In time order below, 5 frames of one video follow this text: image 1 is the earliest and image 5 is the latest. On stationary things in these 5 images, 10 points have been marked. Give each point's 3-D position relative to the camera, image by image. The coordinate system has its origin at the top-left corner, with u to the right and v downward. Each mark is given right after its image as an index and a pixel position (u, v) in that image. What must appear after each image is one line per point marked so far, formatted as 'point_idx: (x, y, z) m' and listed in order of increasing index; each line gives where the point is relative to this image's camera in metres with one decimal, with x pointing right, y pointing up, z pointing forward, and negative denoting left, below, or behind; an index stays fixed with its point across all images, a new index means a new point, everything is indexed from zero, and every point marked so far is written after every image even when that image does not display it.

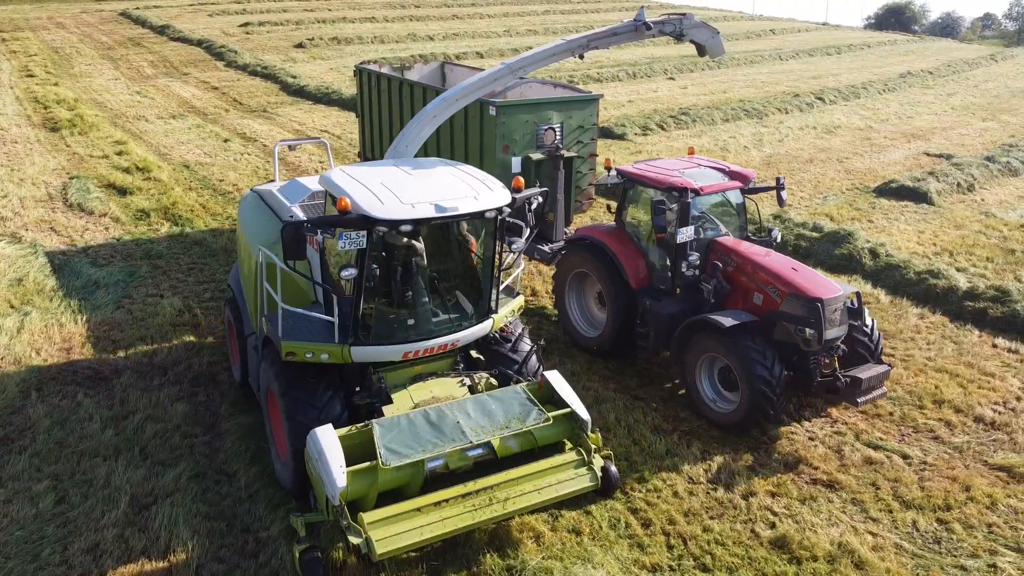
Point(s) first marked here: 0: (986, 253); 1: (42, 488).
0: (+6.1, +0.5, +9.3) m
1: (-3.2, -1.4, +4.9) m
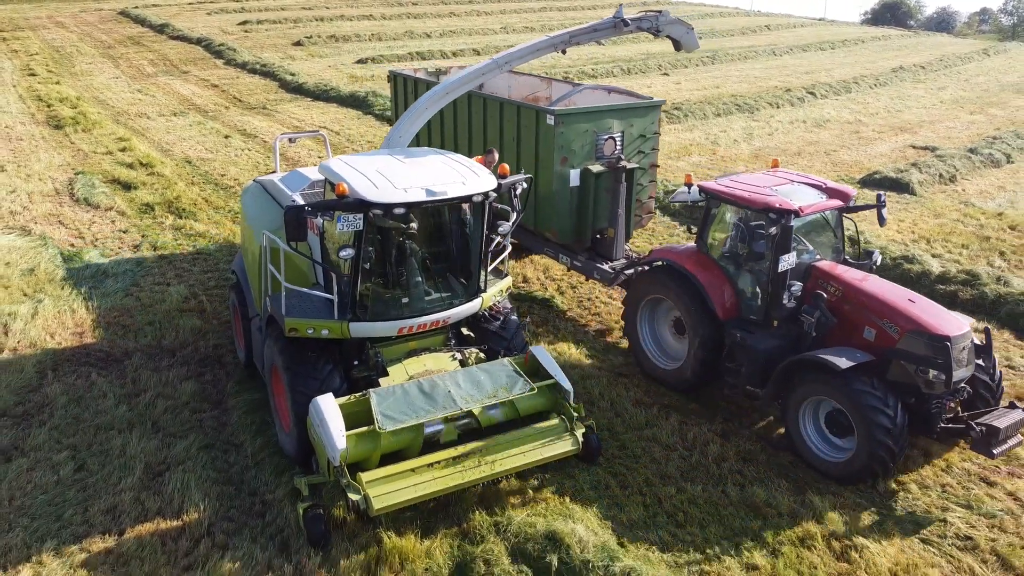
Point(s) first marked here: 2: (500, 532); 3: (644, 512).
0: (+6.1, +0.6, +9.6) m
1: (-3.3, -1.2, +5.3) m
2: (-0.1, -1.5, +4.5) m
3: (+0.9, -1.5, +4.8) m
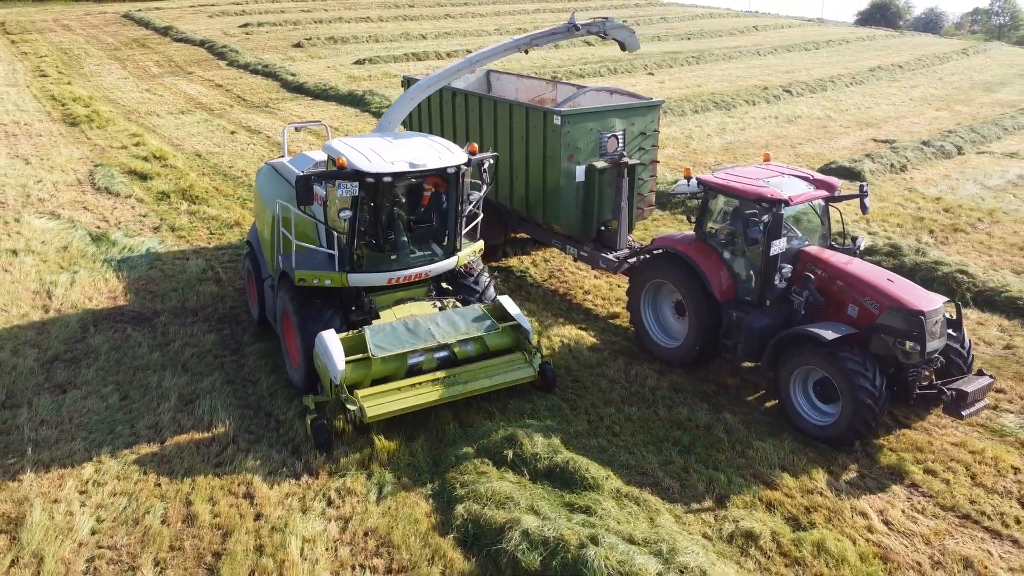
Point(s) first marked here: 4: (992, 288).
0: (+5.8, +1.0, +10.7) m
1: (-3.6, -0.9, +6.4) m
2: (-0.3, -1.2, +5.6) m
3: (+0.6, -1.1, +5.9) m
4: (+5.4, 0.0, +8.1) m
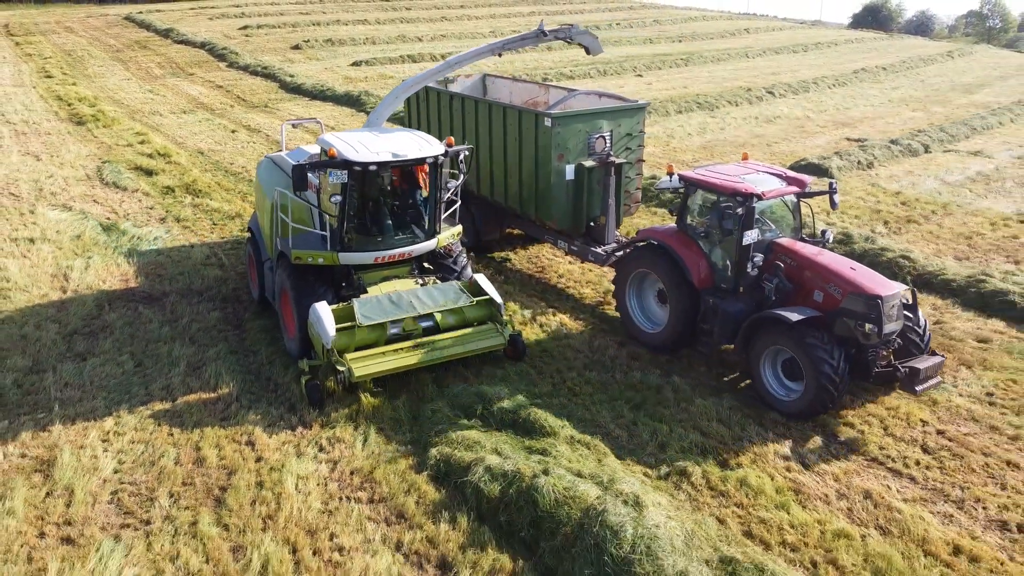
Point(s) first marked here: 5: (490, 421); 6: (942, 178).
0: (+5.5, +1.2, +11.5) m
1: (-3.8, -0.7, +7.1) m
2: (-0.6, -1.0, +6.3) m
3: (+0.4, -0.9, +6.6) m
4: (+5.2, +0.2, +8.8) m
5: (-0.2, -1.1, +5.9) m
6: (+8.3, +2.1, +13.8) m
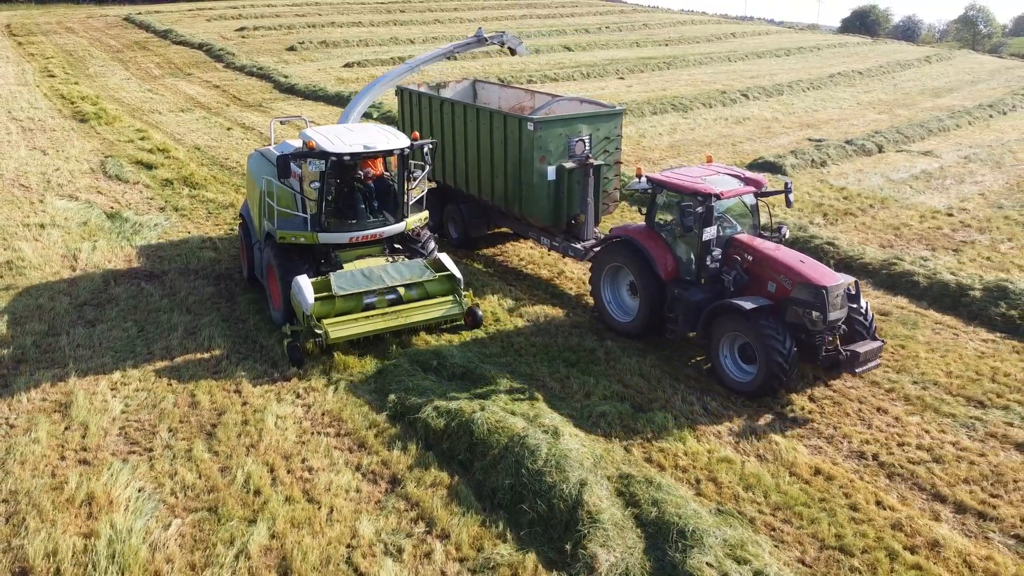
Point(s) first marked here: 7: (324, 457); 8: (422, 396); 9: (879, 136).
0: (+5.0, +1.4, +12.5) m
1: (-4.3, -0.4, +8.1) m
2: (-1.1, -0.7, +7.3) m
3: (-0.1, -0.7, +7.6) m
4: (+4.7, +0.4, +9.9) m
5: (-0.7, -0.8, +6.9) m
6: (+7.8, +2.3, +14.8) m
7: (-1.5, -1.4, +5.8) m
8: (-0.8, -1.0, +6.4) m
9: (+9.2, +3.8, +17.9) m
